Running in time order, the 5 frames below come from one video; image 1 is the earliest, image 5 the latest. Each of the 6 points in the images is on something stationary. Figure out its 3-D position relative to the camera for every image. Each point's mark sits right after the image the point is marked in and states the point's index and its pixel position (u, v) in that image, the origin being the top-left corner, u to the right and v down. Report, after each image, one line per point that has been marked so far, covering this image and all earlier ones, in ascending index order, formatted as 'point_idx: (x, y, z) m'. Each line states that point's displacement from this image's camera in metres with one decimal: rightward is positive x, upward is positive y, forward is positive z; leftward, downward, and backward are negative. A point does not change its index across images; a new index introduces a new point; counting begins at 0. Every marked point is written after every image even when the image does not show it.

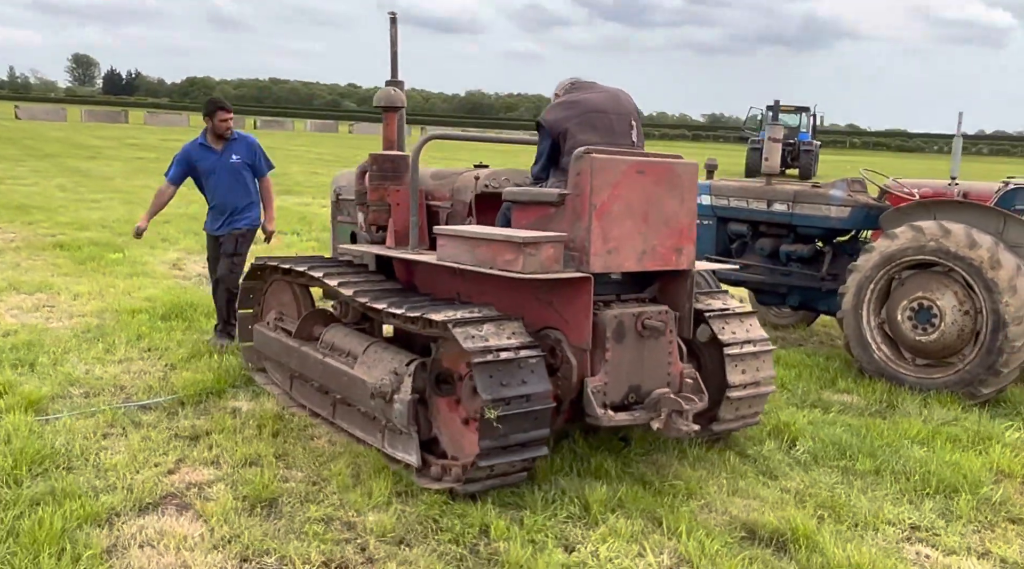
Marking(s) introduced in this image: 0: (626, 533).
0: (+0.5, -1.0, +3.3) m
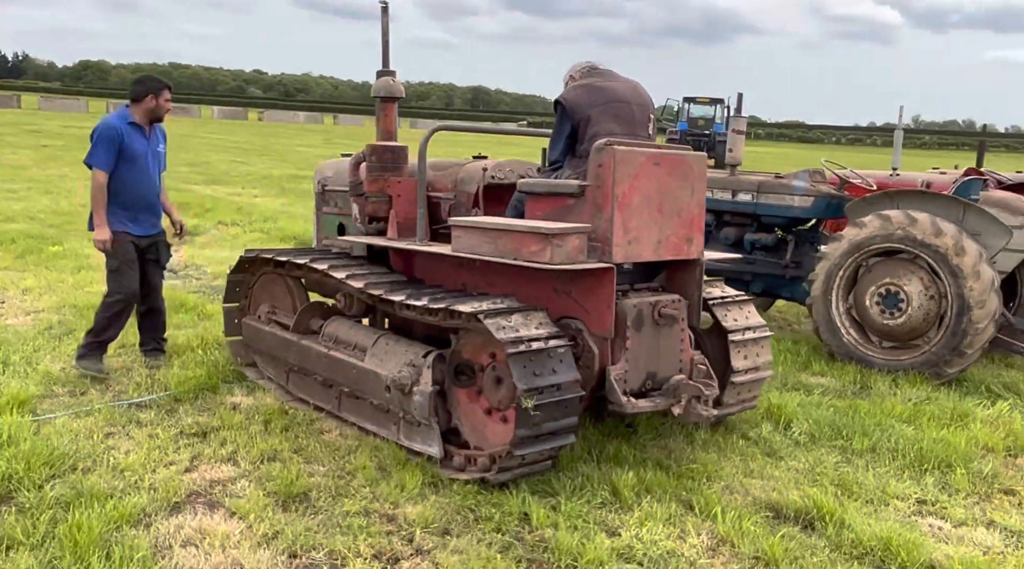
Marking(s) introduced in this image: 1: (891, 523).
0: (+0.6, -1.0, +3.4) m
1: (+1.6, -1.0, +3.5) m
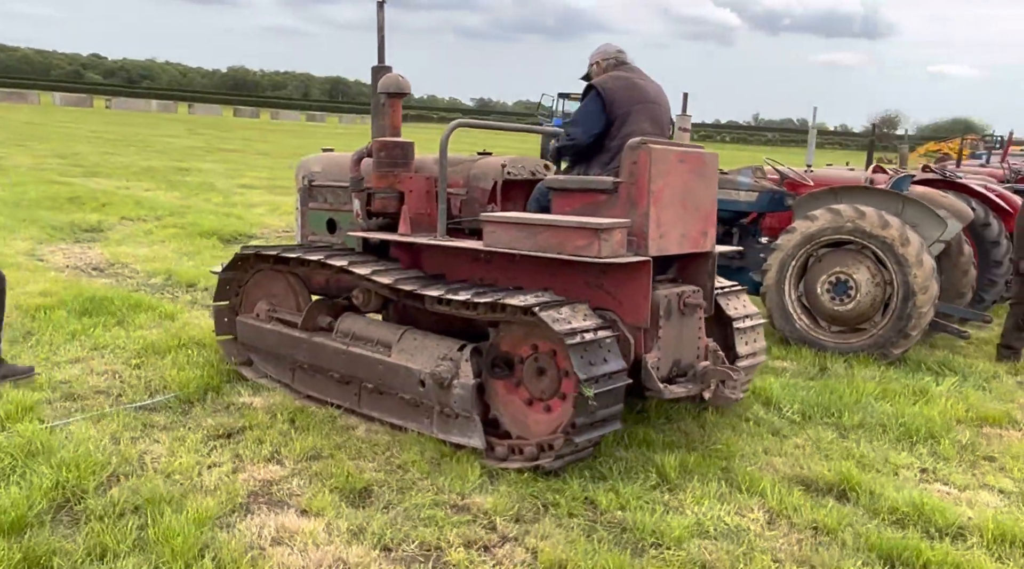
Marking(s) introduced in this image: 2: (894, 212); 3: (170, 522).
0: (+0.9, -0.9, +3.7) m
1: (+1.9, -1.0, +3.9) m
2: (+3.4, +0.7, +7.4) m
3: (-1.2, -0.9, +3.0) m
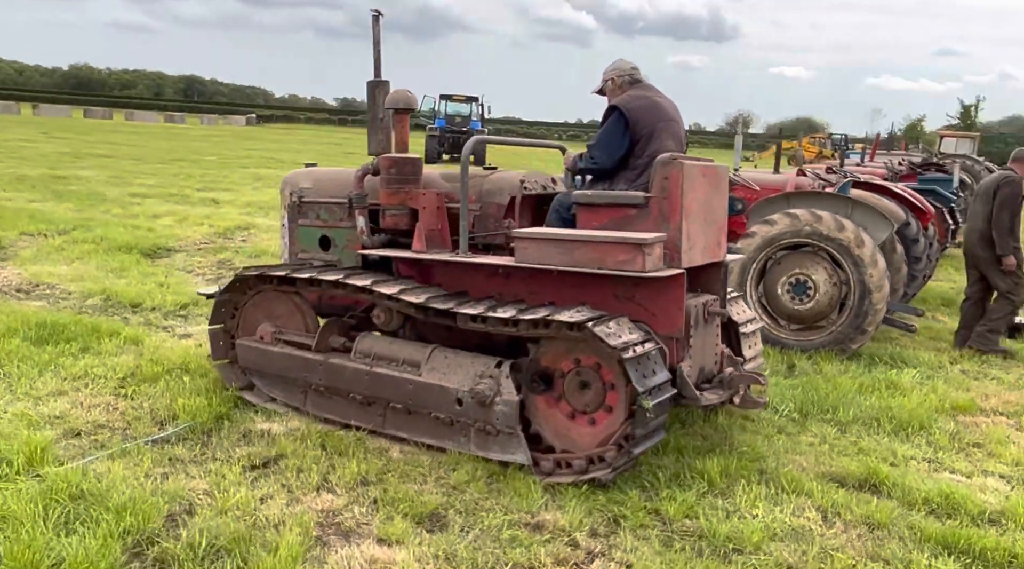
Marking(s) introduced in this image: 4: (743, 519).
0: (+1.2, -1.0, +3.8) m
1: (+2.1, -1.0, +4.1) m
2: (+3.2, +0.7, +7.8) m
3: (-0.9, -1.0, +2.9) m
4: (+1.0, -1.0, +3.6) m
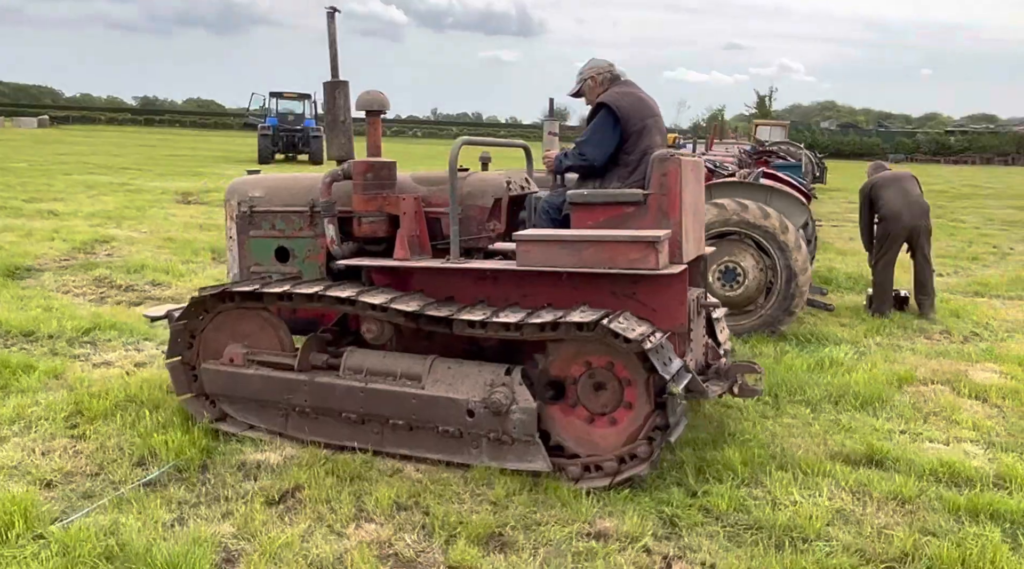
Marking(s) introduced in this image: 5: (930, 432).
0: (+1.4, -0.9, +4.0) m
1: (+2.2, -0.9, +4.4) m
2: (+2.5, +0.8, +8.2) m
3: (-0.5, -1.0, +2.6) m
4: (+1.2, -1.0, +3.7) m
5: (+2.5, -0.9, +4.9) m
